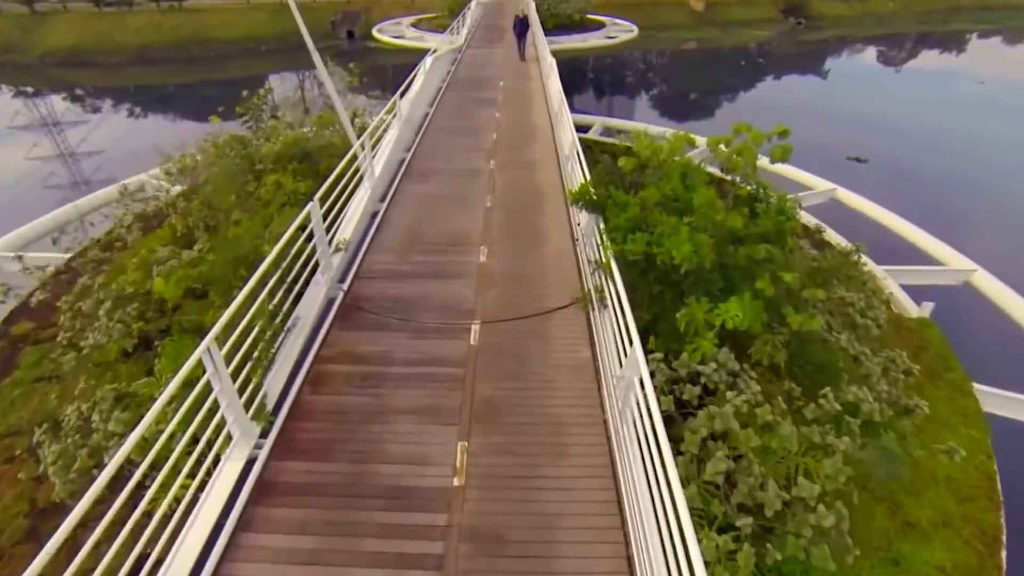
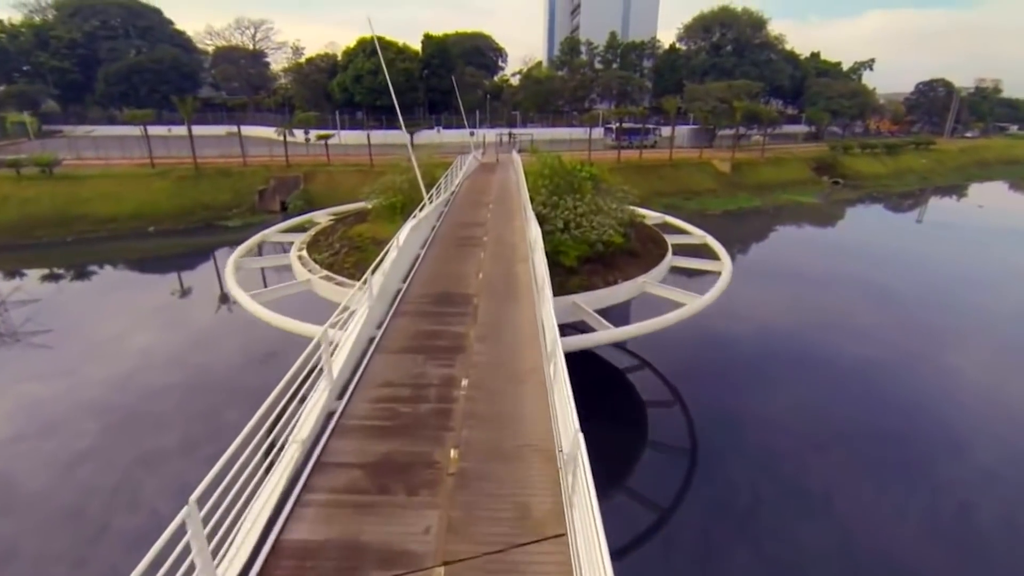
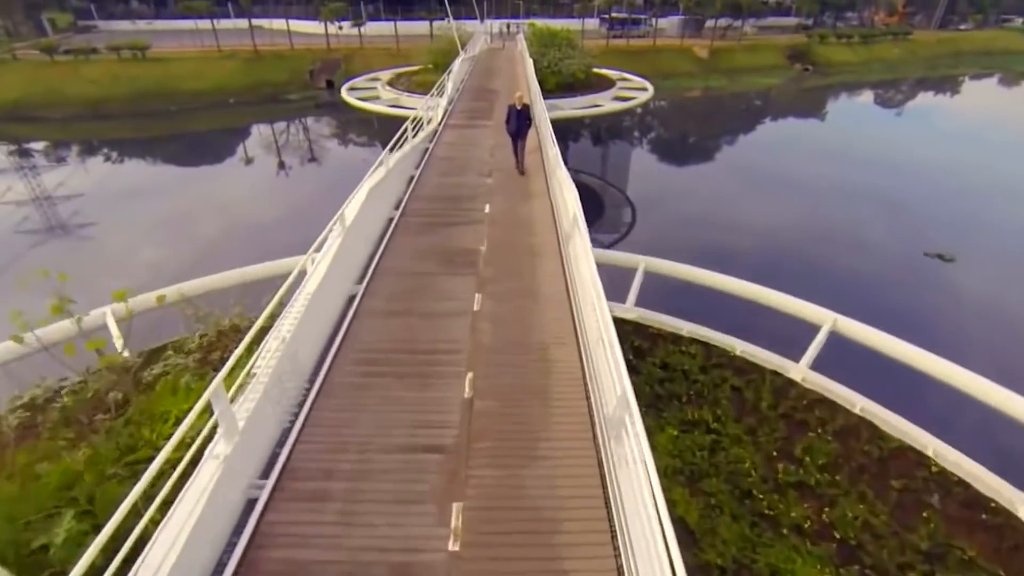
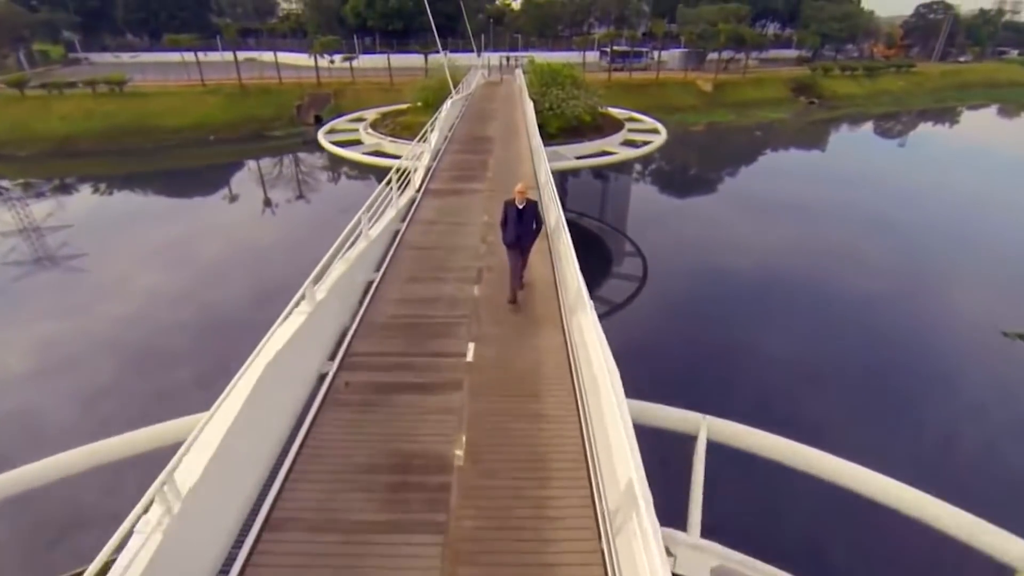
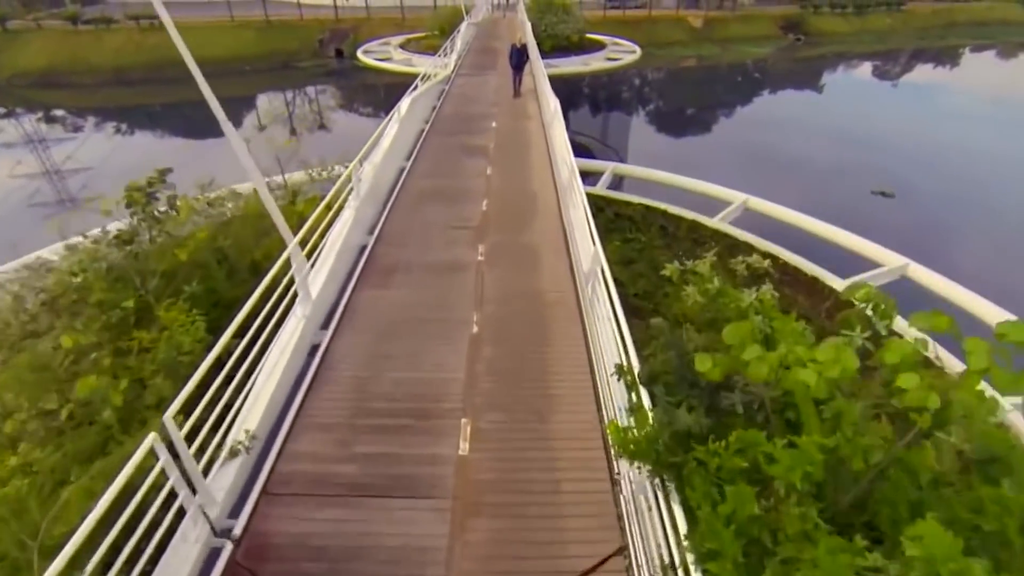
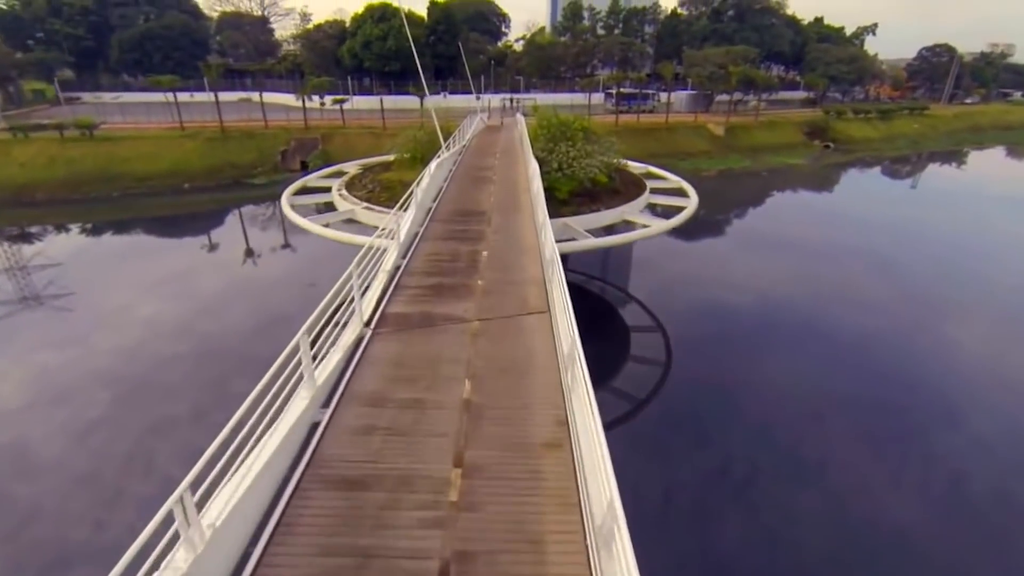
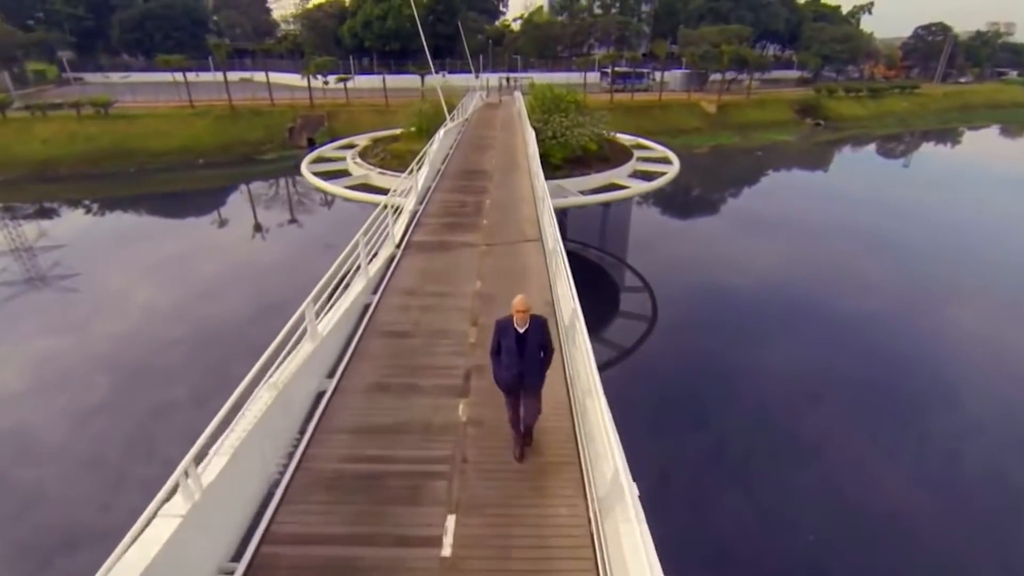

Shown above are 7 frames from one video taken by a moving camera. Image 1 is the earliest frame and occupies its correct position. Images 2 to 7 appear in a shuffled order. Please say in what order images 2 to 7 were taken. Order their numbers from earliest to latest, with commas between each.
5, 3, 4, 7, 6, 2
